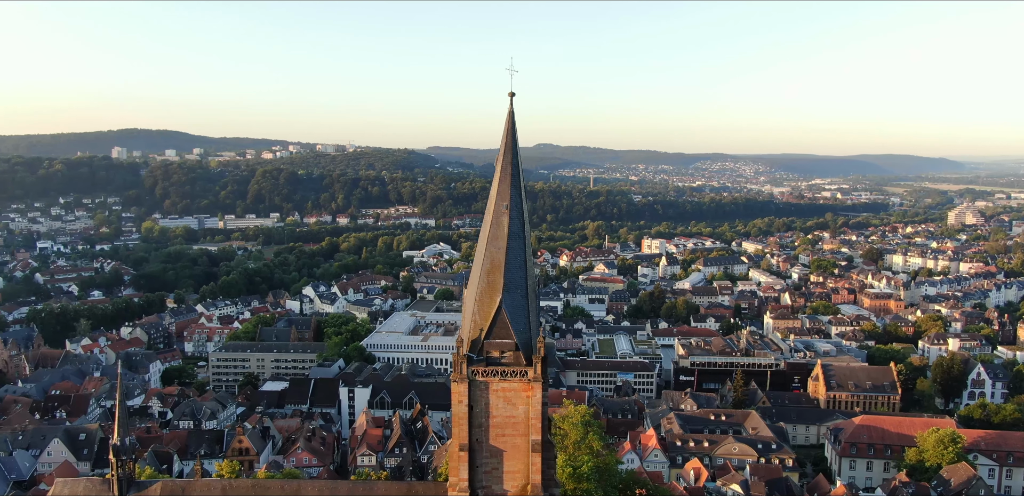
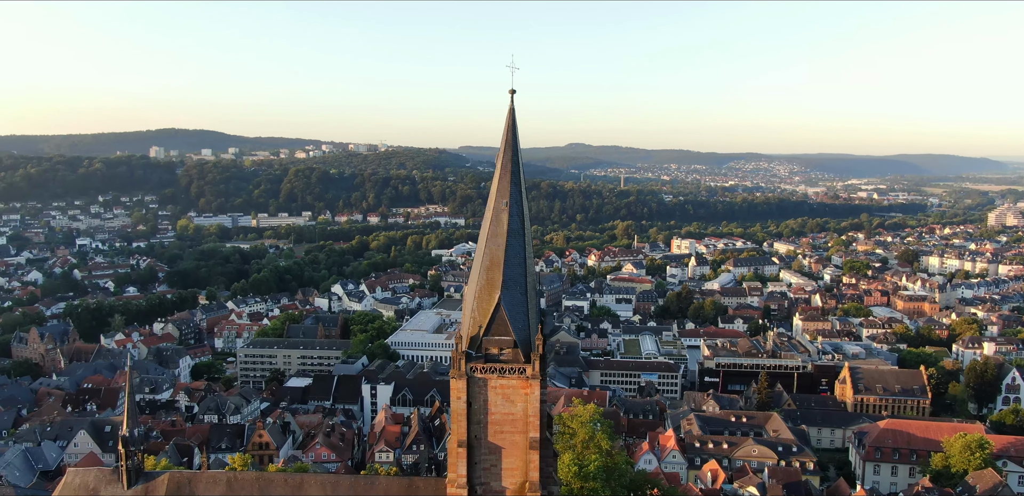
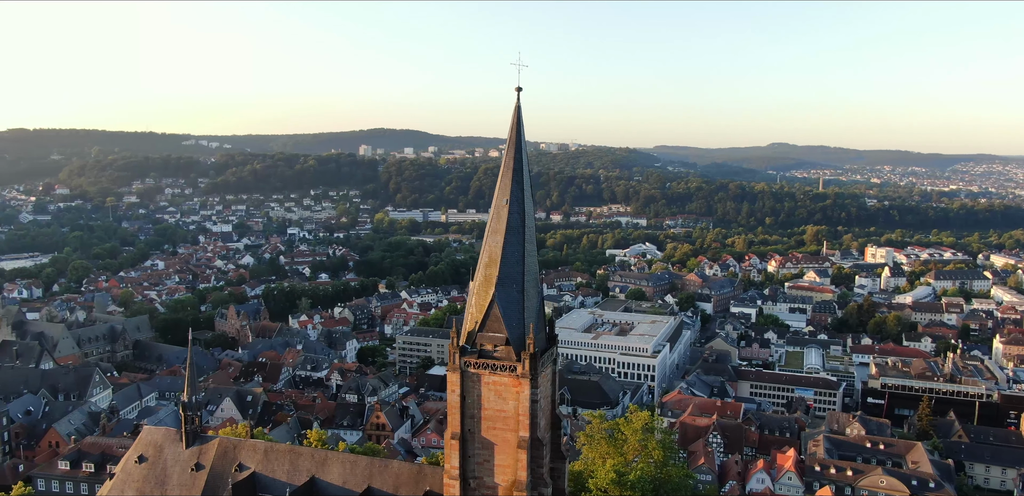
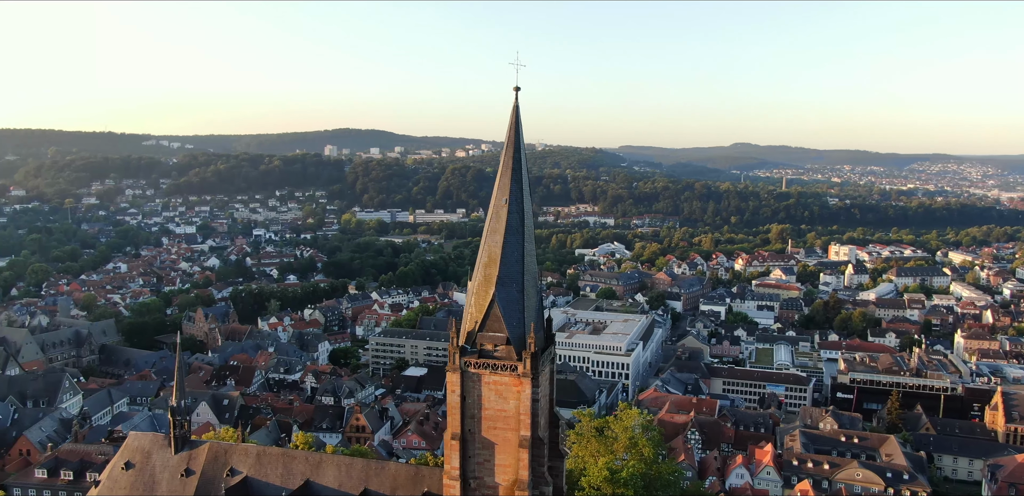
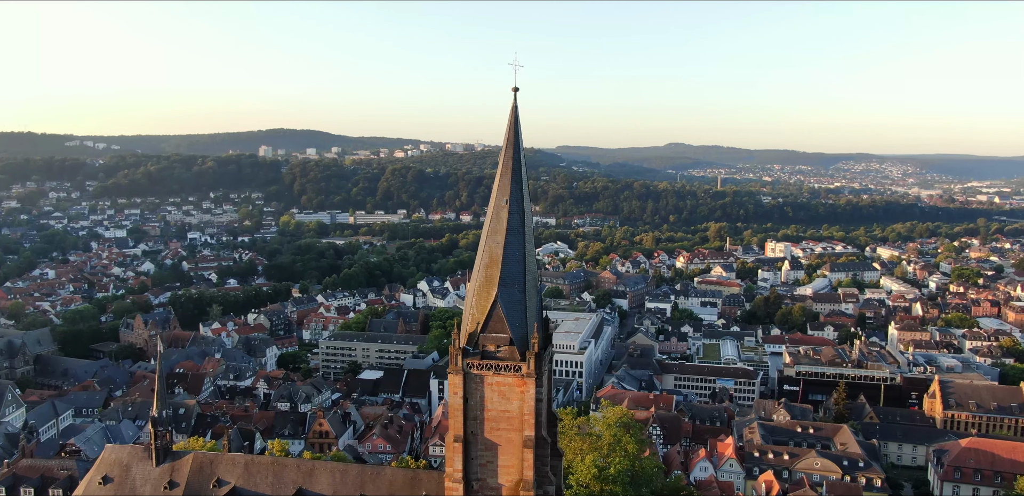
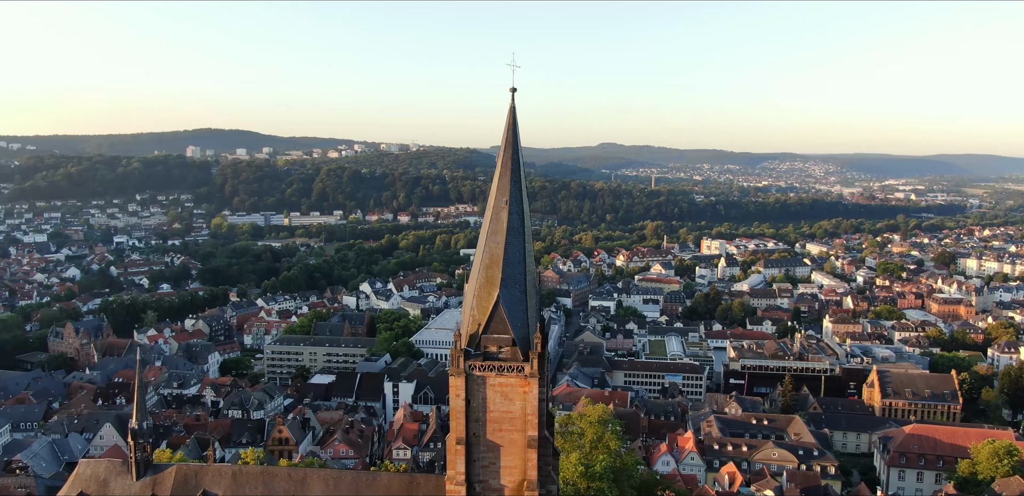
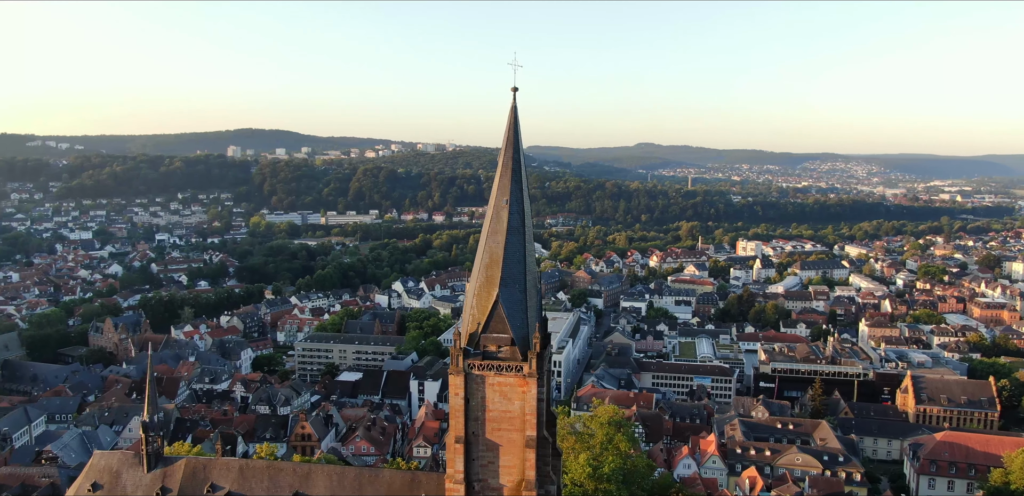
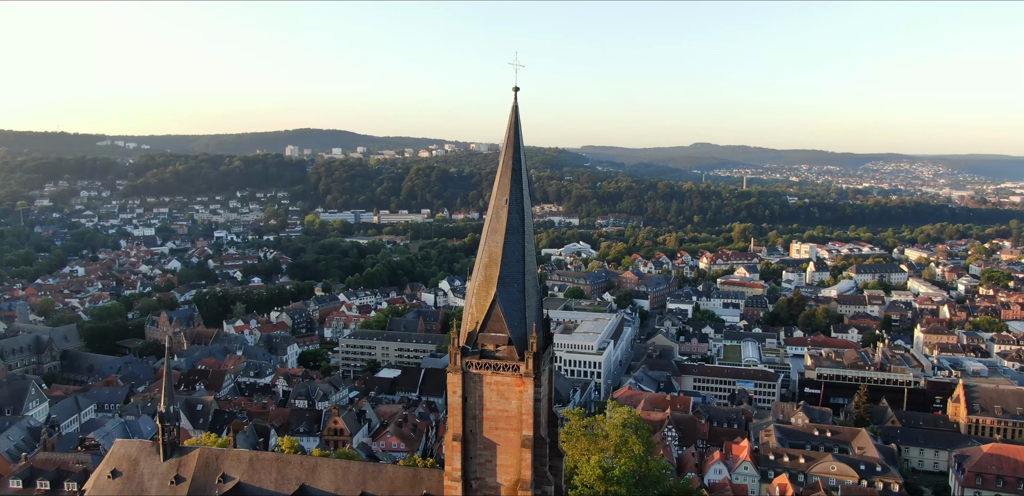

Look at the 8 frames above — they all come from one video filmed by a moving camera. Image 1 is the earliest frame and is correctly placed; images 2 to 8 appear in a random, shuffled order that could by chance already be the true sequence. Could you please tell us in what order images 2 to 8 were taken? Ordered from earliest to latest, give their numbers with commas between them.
2, 6, 7, 5, 8, 4, 3
